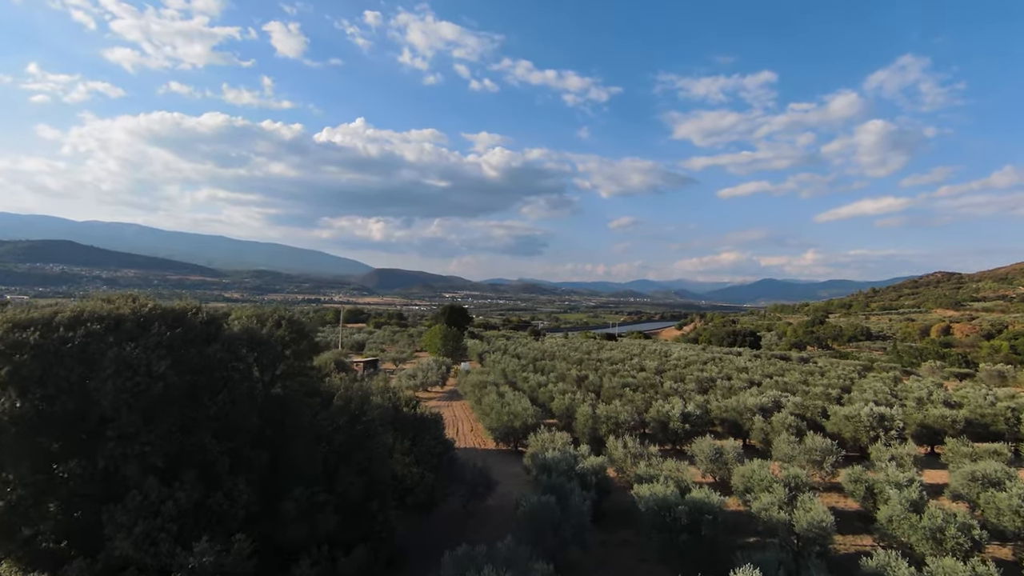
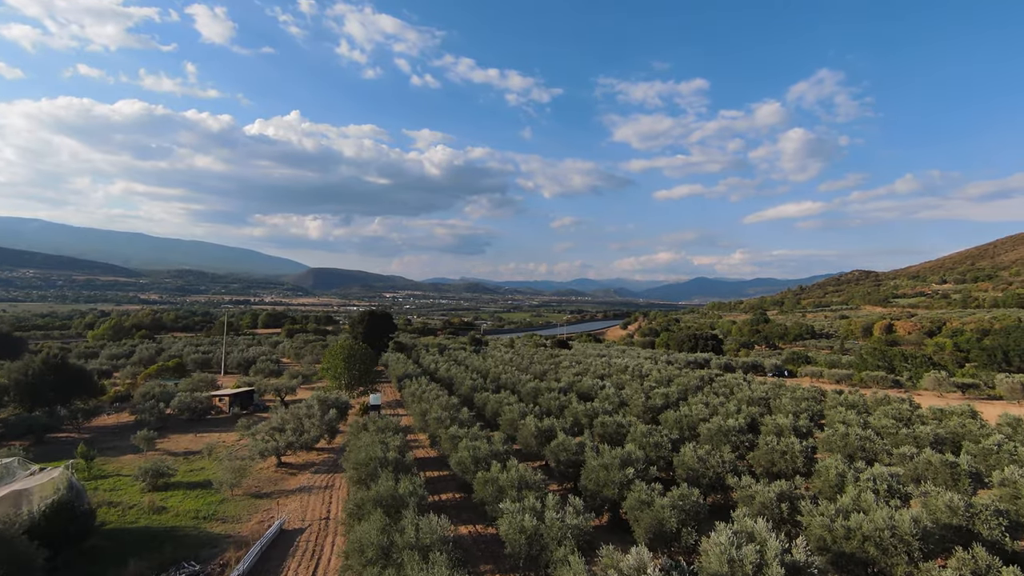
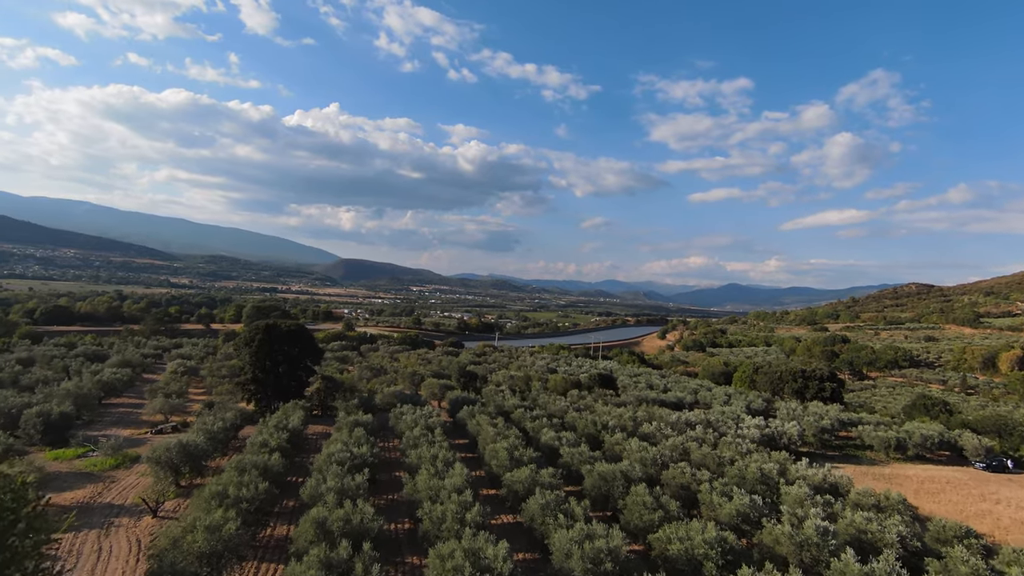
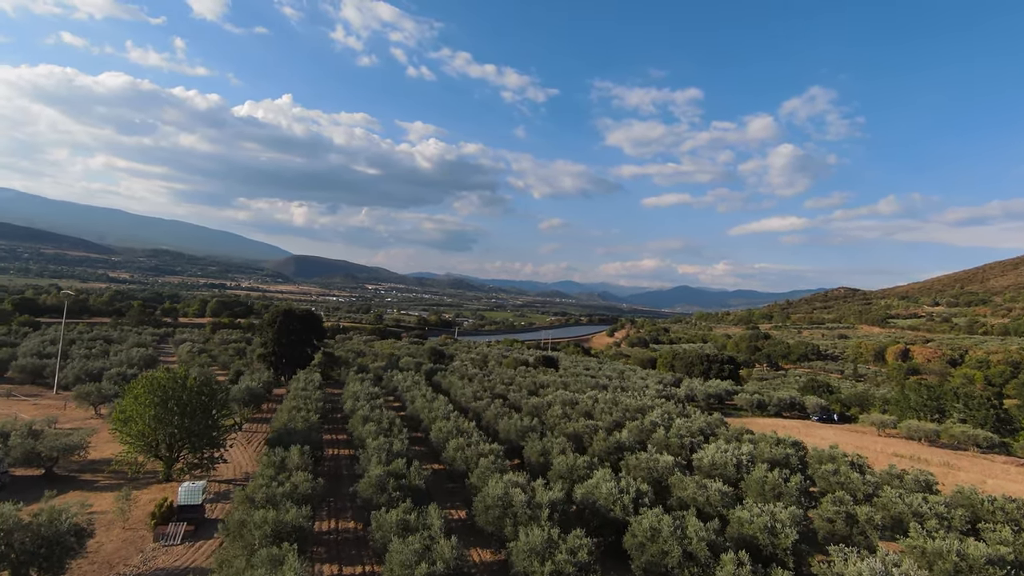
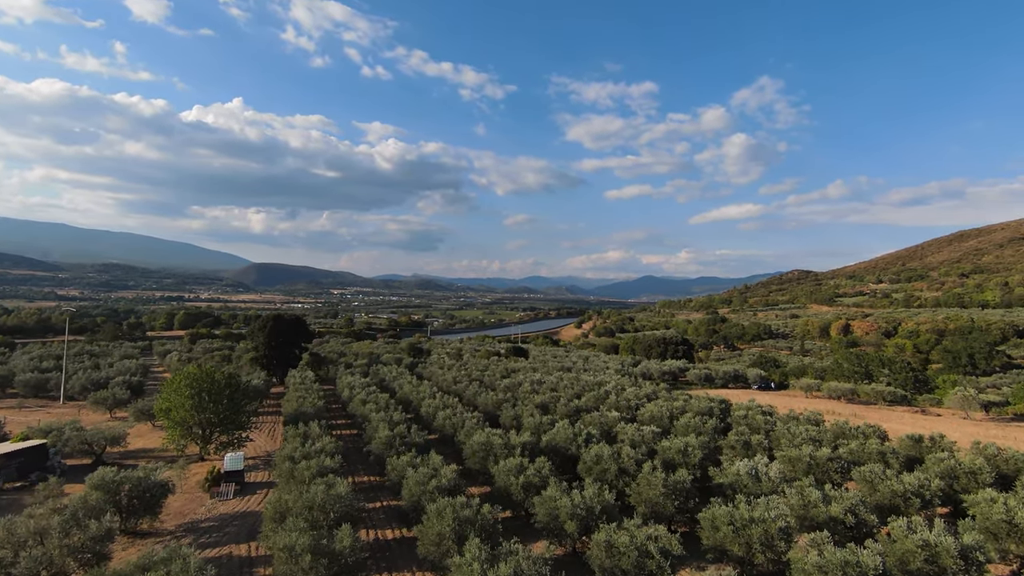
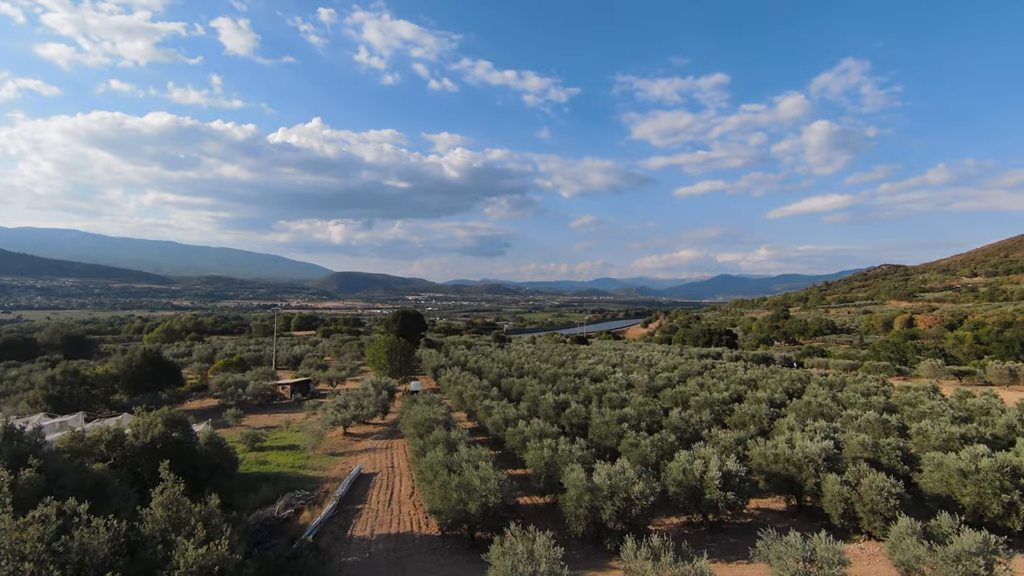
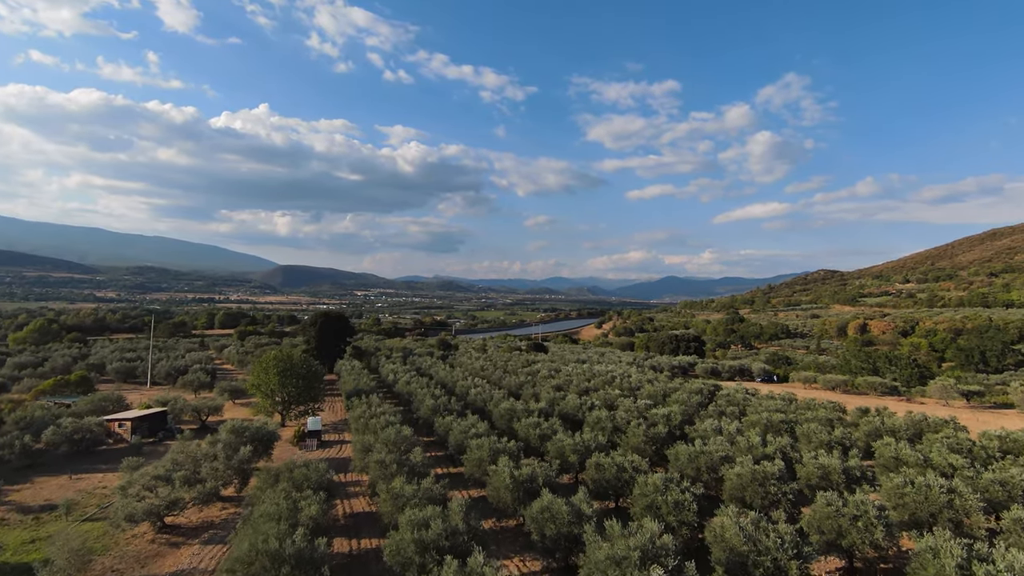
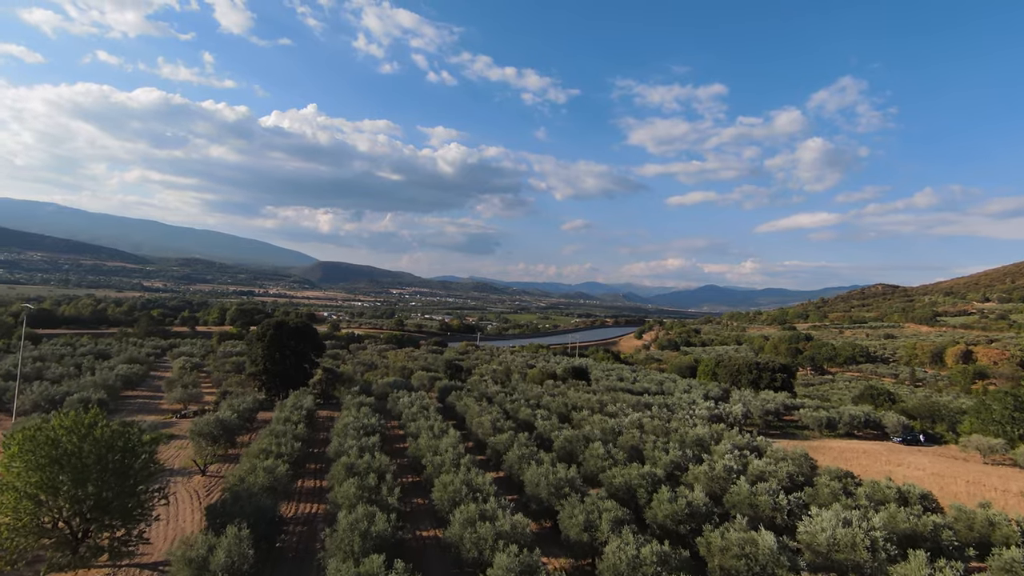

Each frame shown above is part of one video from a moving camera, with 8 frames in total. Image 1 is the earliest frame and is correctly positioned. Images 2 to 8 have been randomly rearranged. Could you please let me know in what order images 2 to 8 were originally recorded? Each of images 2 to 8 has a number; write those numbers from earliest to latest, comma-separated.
6, 2, 7, 5, 4, 8, 3
